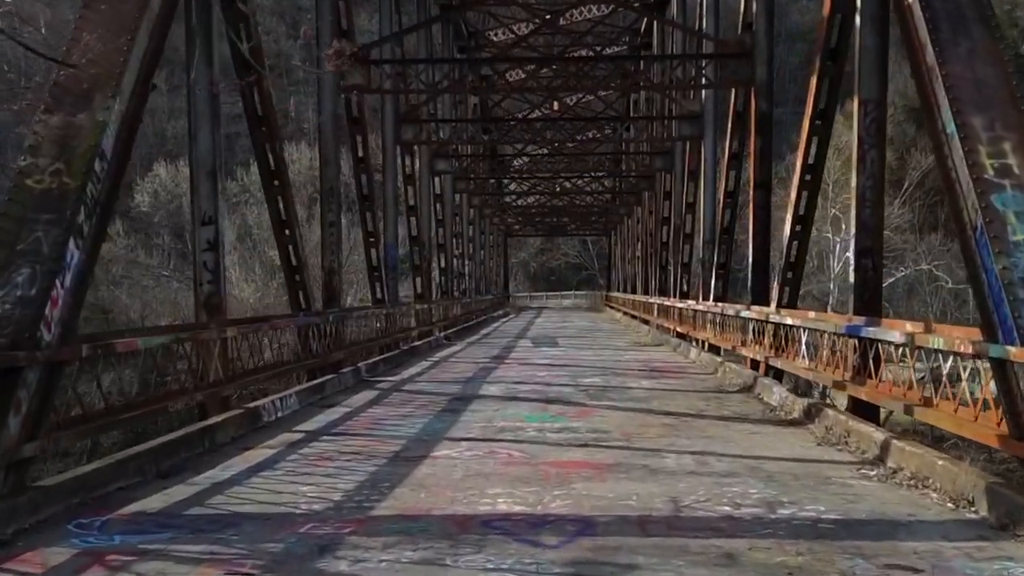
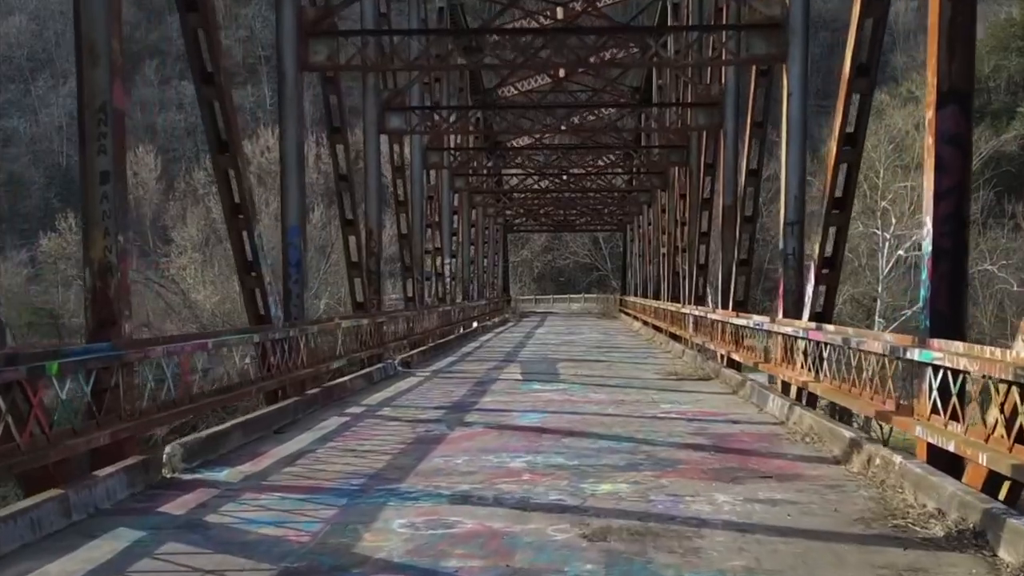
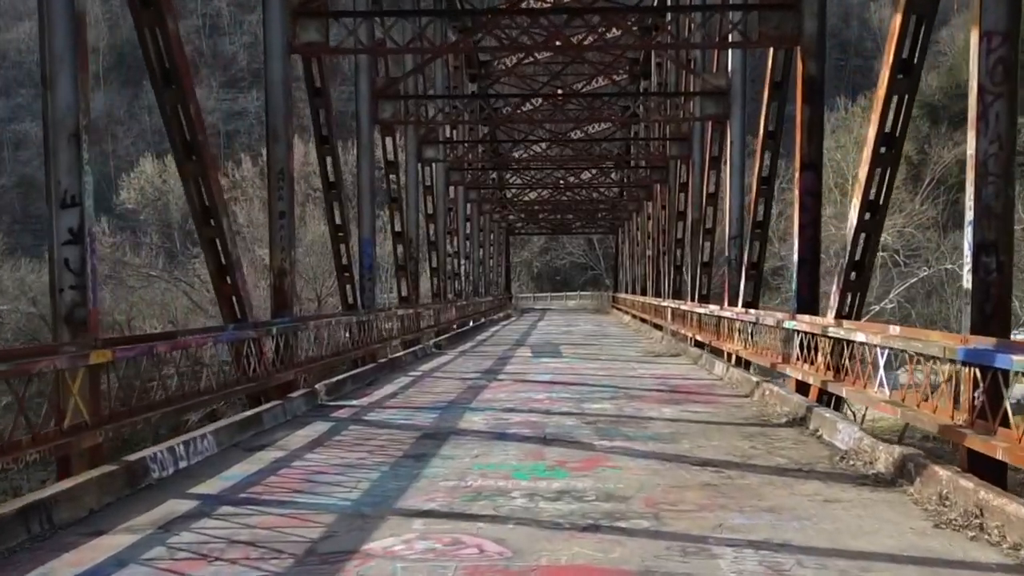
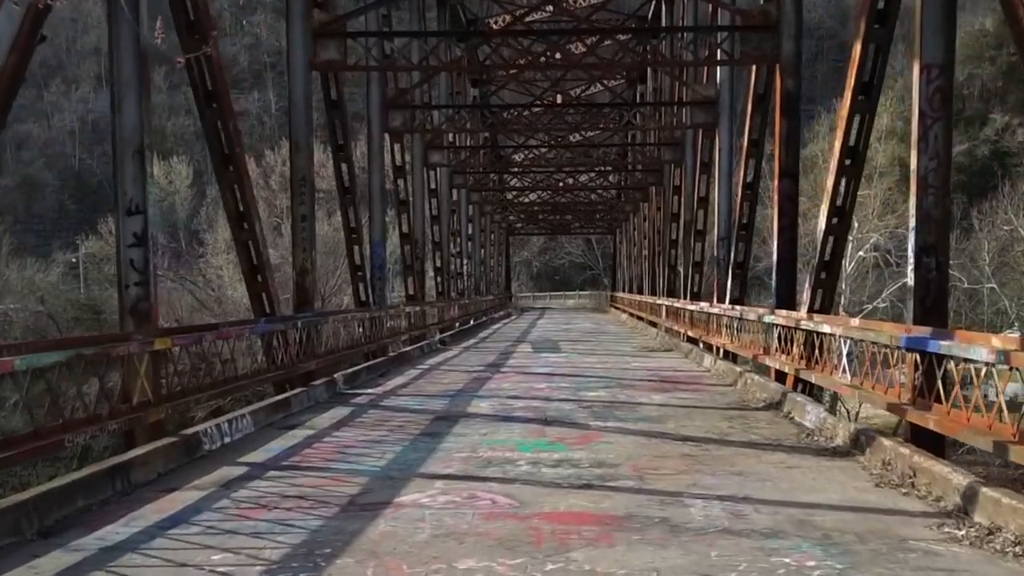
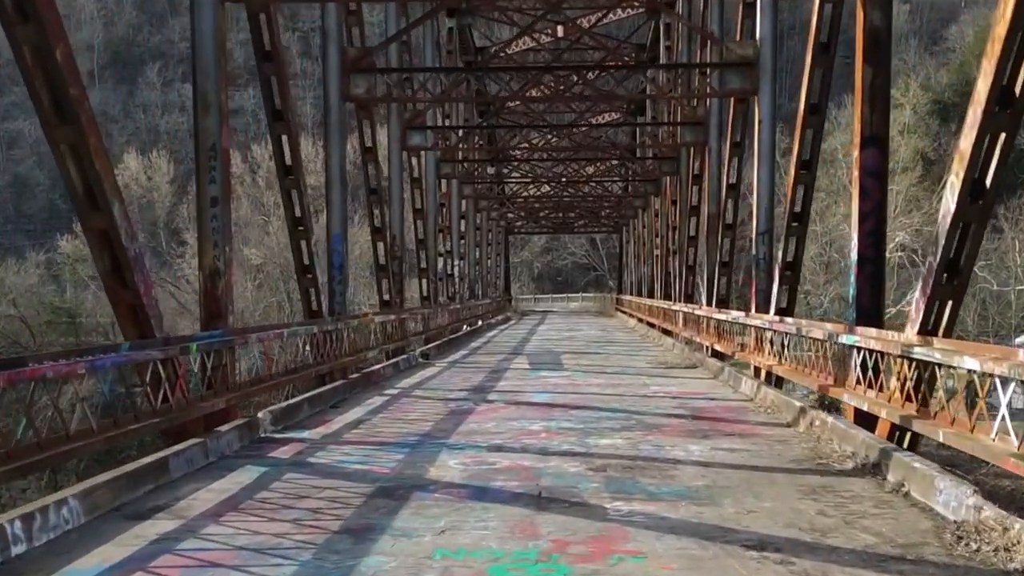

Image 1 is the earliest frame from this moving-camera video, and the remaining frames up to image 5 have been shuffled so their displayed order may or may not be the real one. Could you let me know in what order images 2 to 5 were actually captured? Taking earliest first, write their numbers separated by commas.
4, 3, 5, 2
